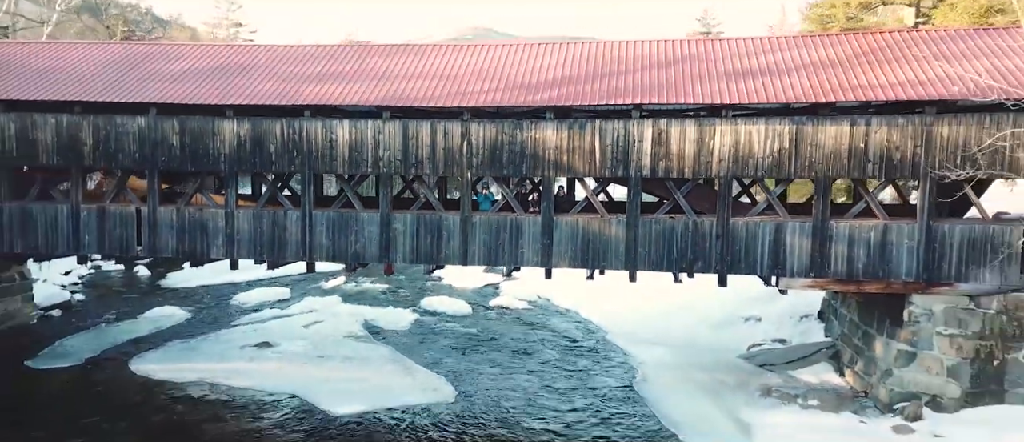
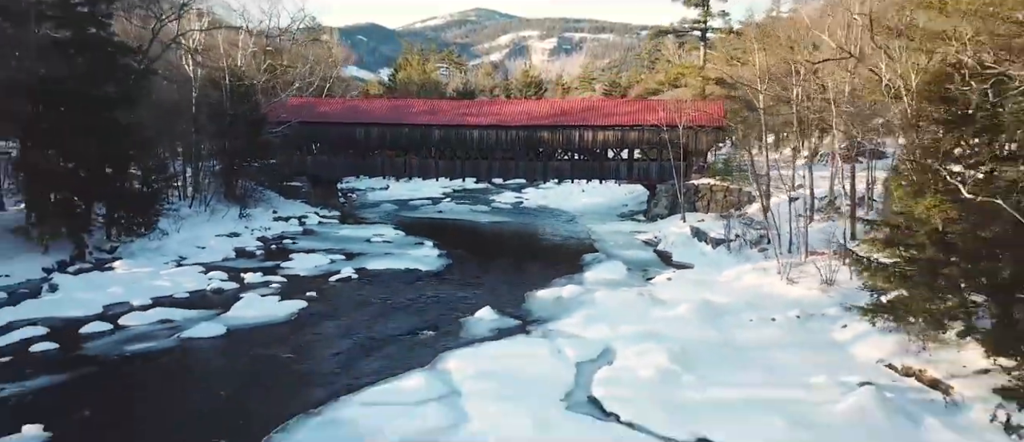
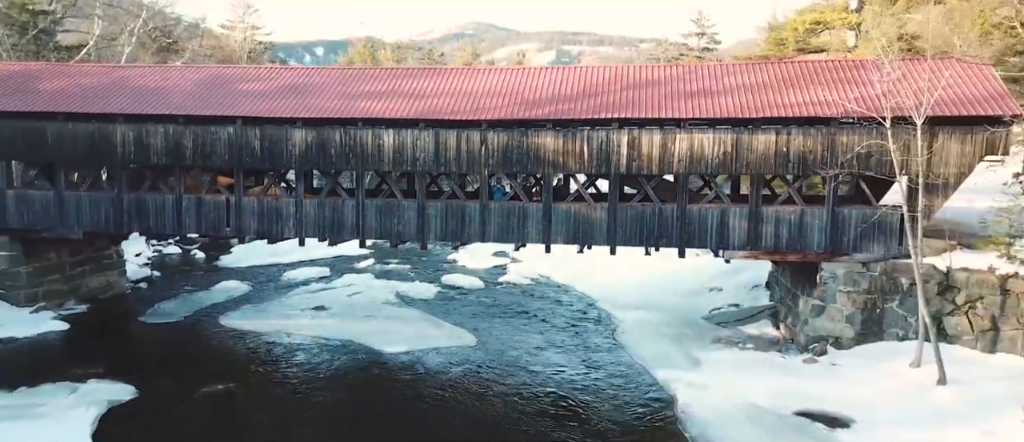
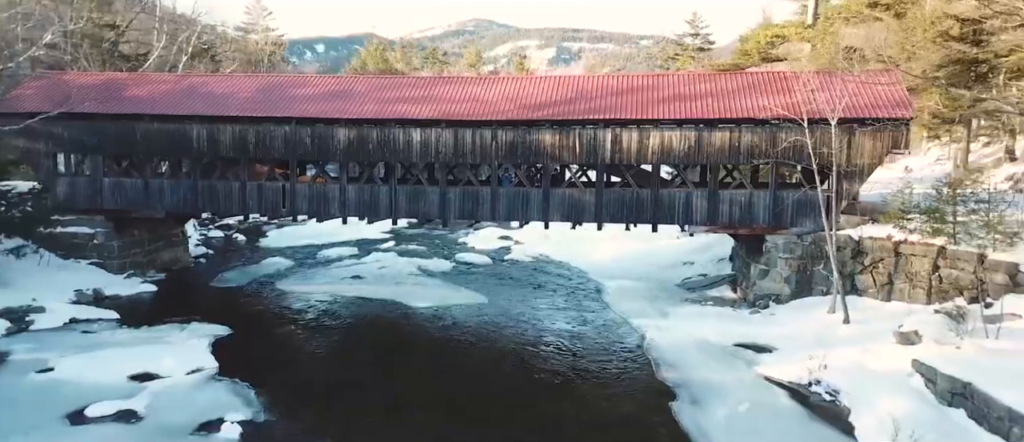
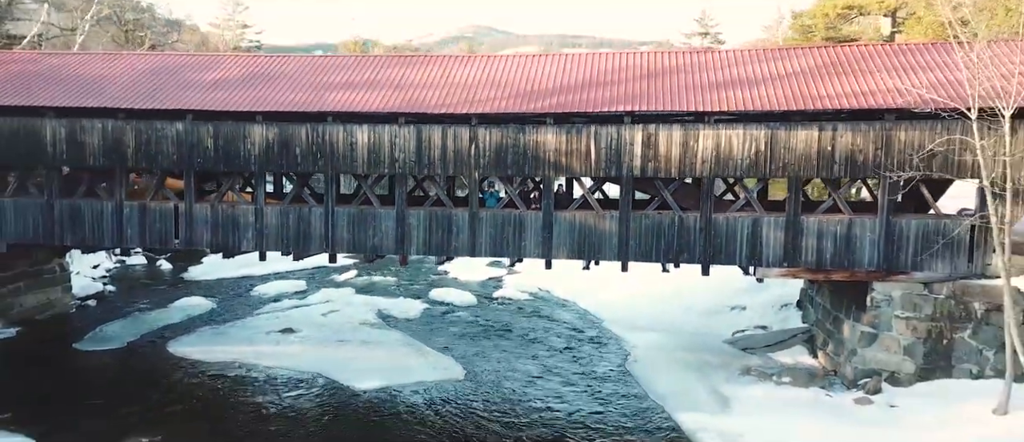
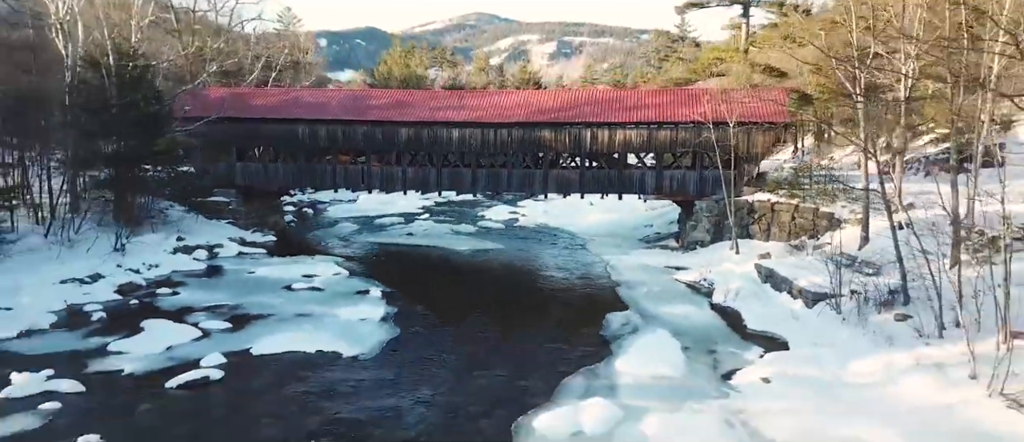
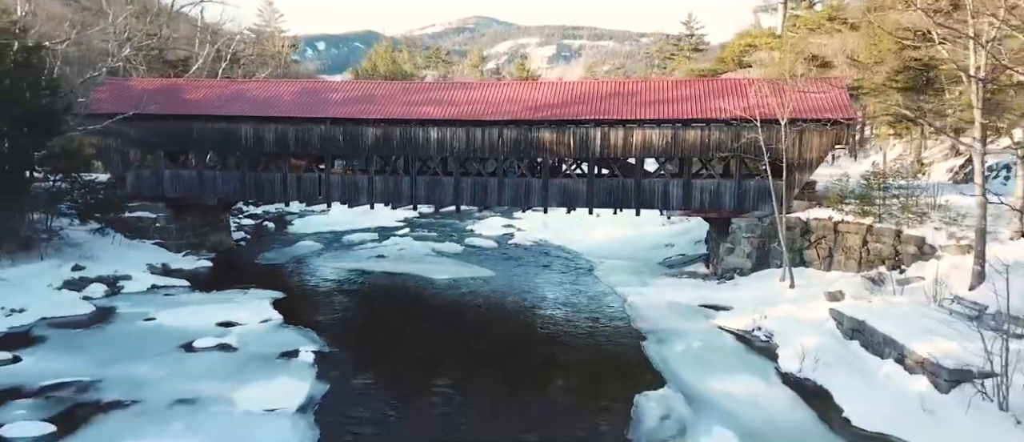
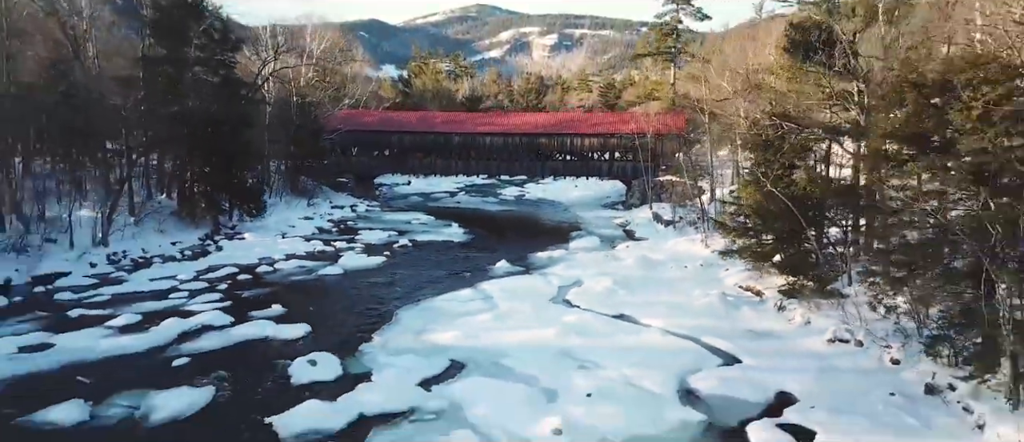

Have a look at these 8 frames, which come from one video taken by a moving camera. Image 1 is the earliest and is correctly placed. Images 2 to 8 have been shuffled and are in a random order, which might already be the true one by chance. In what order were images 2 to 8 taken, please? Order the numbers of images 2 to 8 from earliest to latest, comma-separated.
5, 3, 4, 7, 6, 2, 8
